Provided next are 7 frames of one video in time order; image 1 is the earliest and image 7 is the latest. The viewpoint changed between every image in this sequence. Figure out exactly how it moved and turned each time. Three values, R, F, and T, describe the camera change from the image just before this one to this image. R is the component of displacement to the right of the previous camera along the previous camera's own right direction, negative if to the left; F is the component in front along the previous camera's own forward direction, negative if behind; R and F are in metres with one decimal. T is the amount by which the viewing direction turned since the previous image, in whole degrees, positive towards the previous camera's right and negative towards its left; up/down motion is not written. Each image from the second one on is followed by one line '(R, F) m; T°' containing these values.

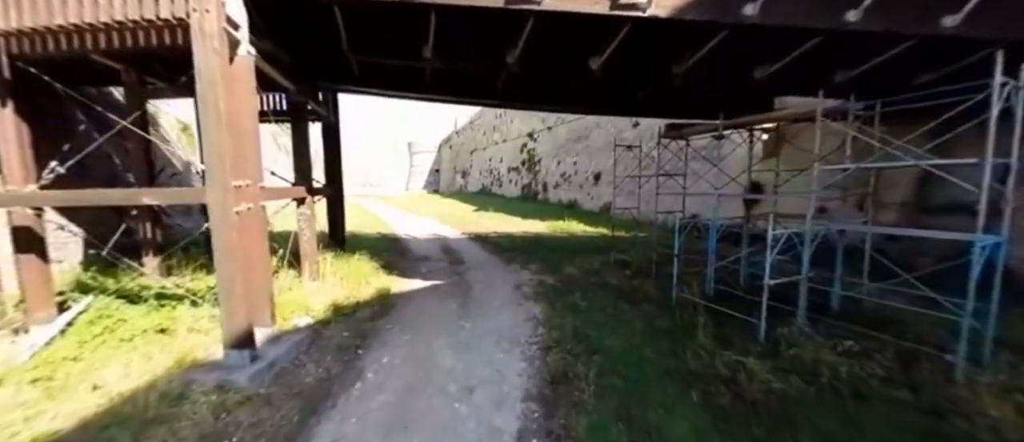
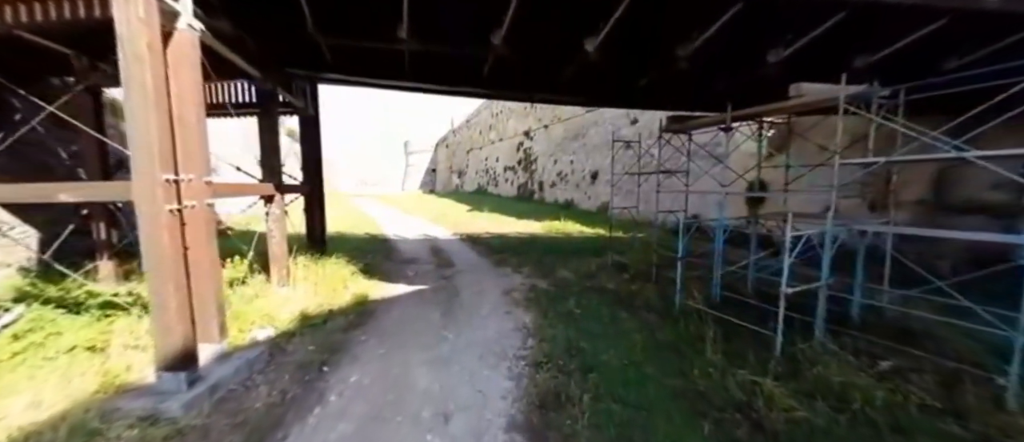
(+0.1, +0.4) m; 0°
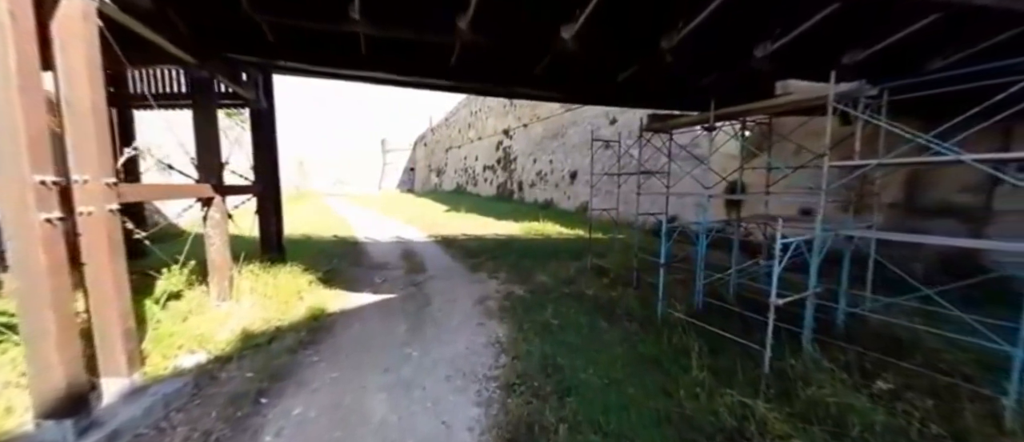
(+0.1, +0.4) m; +3°
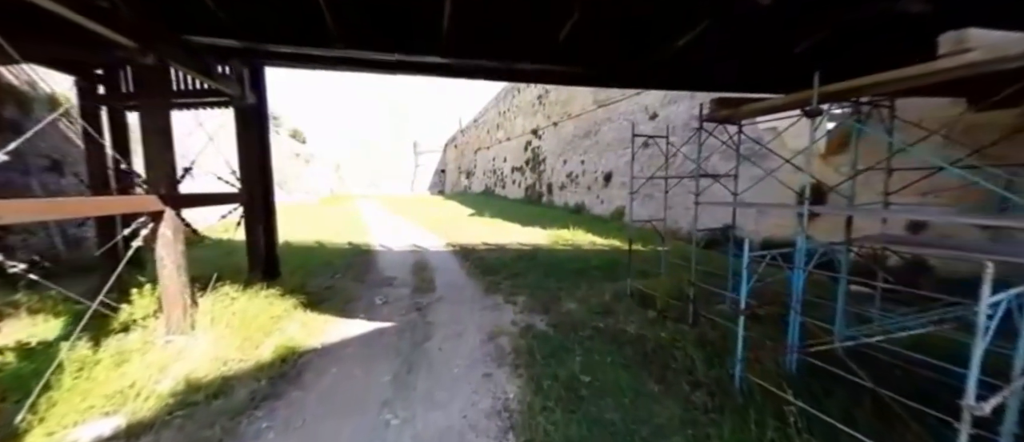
(+0.1, +1.1) m; -5°
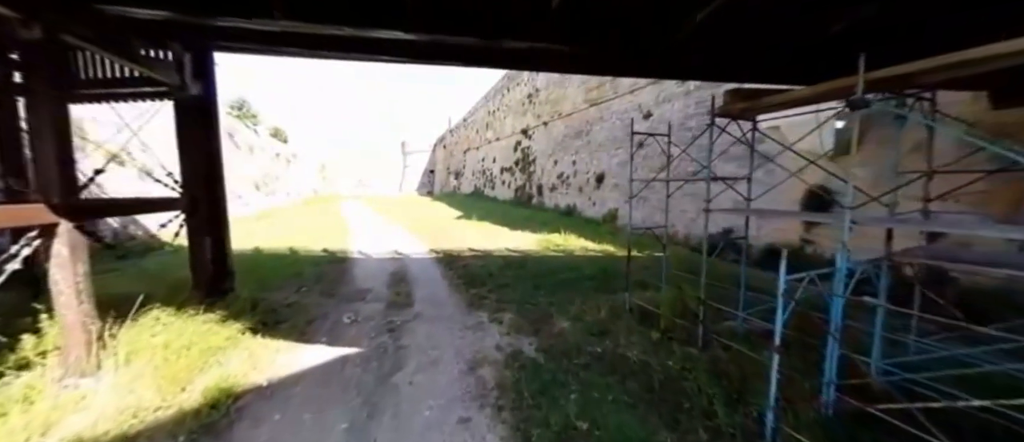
(+0.1, +0.6) m; +1°
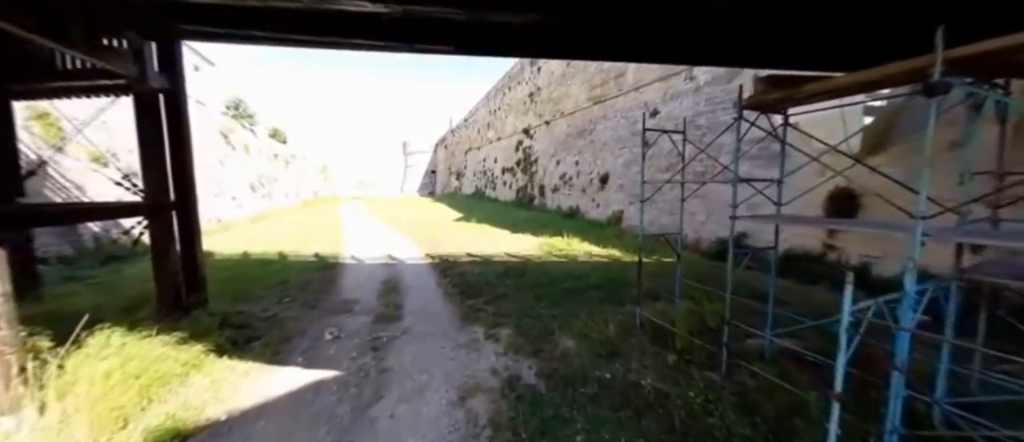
(+0.1, +0.5) m; 0°
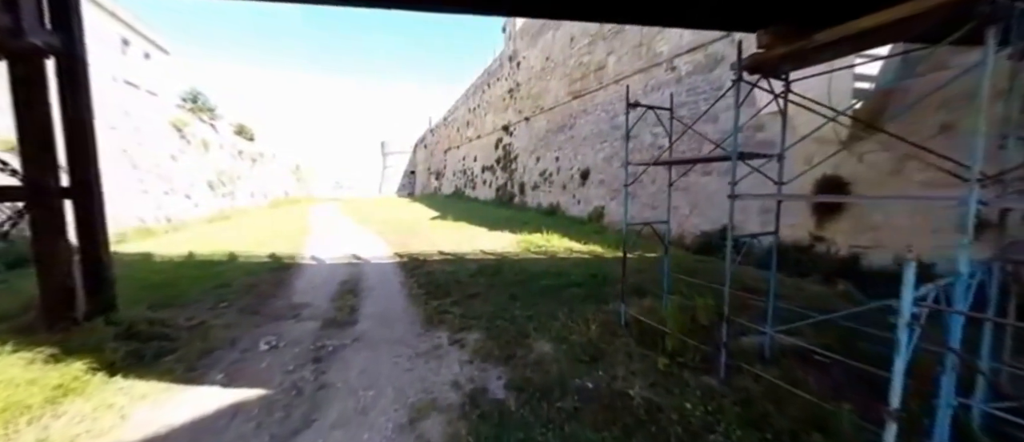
(+0.2, +0.6) m; +3°
